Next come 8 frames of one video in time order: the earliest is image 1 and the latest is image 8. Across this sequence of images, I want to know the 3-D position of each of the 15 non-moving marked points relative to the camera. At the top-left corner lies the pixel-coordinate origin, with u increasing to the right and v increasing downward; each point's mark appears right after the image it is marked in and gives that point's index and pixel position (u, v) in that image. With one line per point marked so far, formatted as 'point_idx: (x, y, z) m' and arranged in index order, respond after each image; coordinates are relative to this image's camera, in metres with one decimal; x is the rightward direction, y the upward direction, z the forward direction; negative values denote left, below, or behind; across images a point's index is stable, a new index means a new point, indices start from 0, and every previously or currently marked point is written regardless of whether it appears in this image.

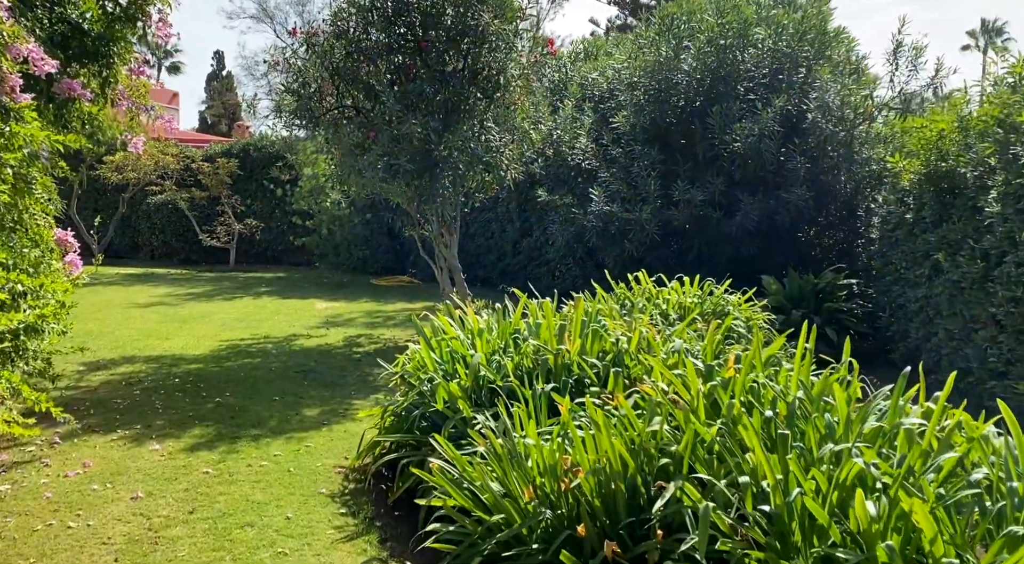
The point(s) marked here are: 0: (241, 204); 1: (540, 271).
0: (-5.0, +1.4, +14.8) m
1: (+0.3, +0.1, +10.6) m
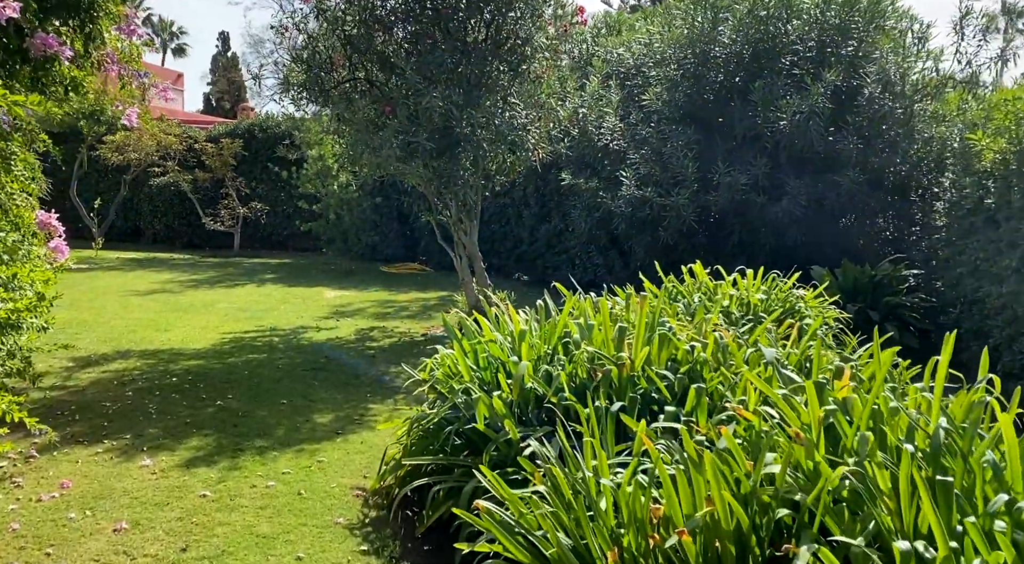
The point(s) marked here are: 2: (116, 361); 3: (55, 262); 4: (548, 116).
0: (-4.7, +1.7, +14.3) m
1: (+0.6, +0.3, +10.1) m
2: (-2.5, -0.5, +5.1) m
3: (-2.5, +0.1, +4.4) m
4: (+0.3, +1.4, +6.7) m
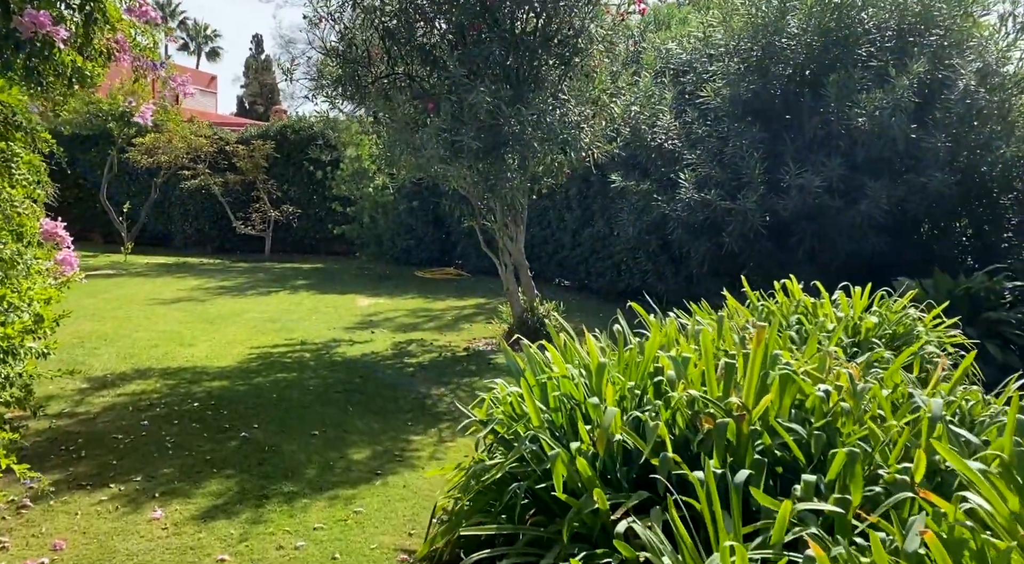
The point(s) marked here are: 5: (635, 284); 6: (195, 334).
0: (-4.0, +1.6, +13.9) m
1: (+1.1, +0.2, +9.5) m
2: (-2.2, -0.6, +4.7) m
3: (-2.2, 0.0, +3.9) m
4: (+0.7, +1.3, +6.2) m
5: (+1.4, 0.0, +8.9) m
6: (-2.6, -0.4, +6.6) m
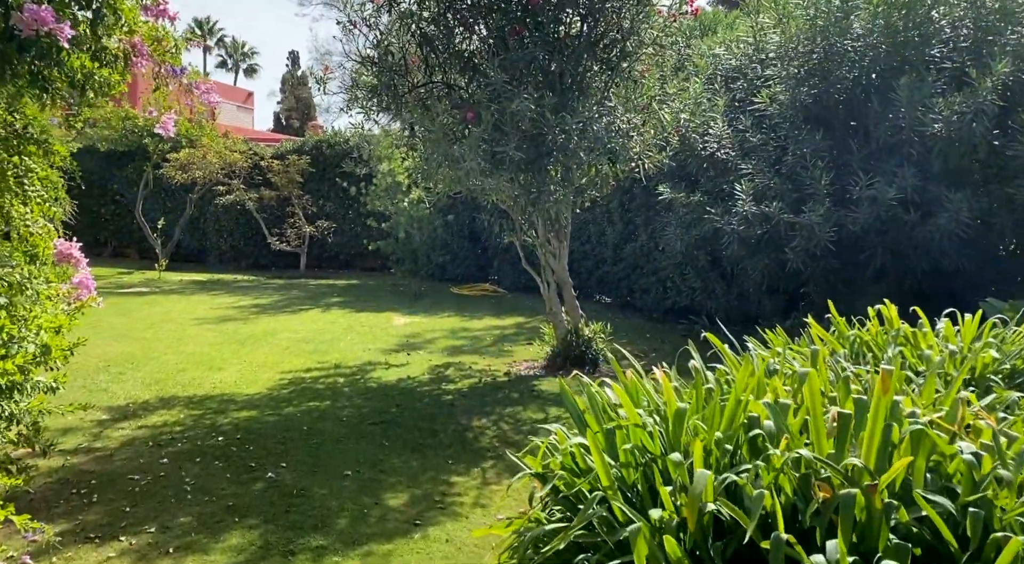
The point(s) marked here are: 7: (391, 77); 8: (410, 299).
0: (-3.4, +1.3, +13.7) m
1: (+1.5, 0.0, +9.1) m
2: (-1.9, -0.7, +4.4) m
3: (-2.0, -0.1, +3.6) m
4: (+1.0, +1.1, +5.8) m
5: (+1.8, -0.2, +8.5) m
6: (-2.2, -0.6, +6.3) m
7: (-0.8, +1.4, +5.5) m
8: (-1.3, -0.2, +10.3) m
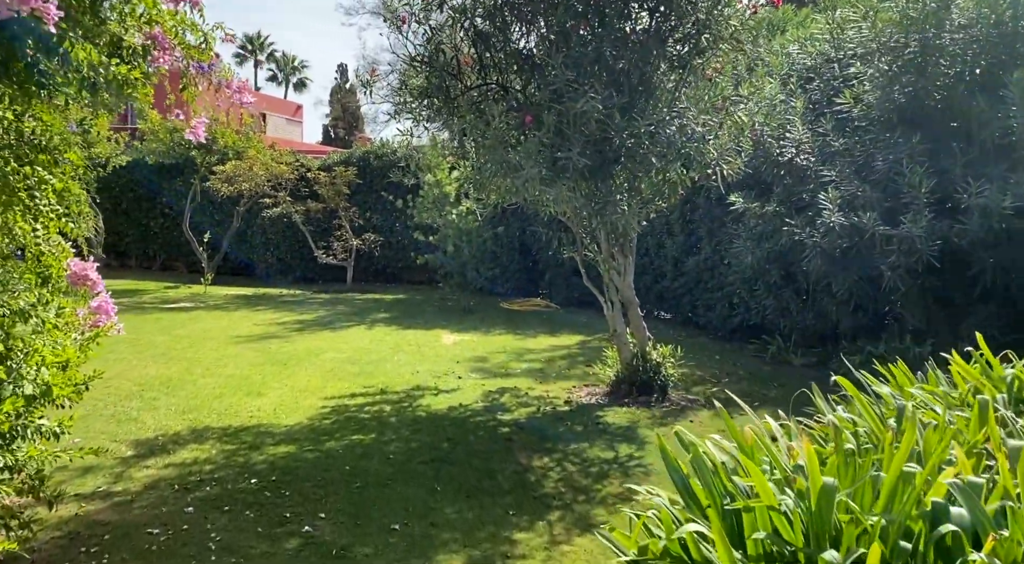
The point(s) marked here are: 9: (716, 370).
0: (-2.5, +1.1, +13.4) m
1: (+2.1, -0.2, +8.5) m
2: (-1.6, -0.8, +4.0) m
3: (-1.7, -0.2, +3.3) m
4: (+1.4, +1.0, +5.3) m
5: (+2.3, -0.4, +7.9) m
6: (-1.8, -0.7, +5.9) m
7: (-0.4, +1.3, +5.1) m
8: (-0.6, -0.4, +9.9) m
9: (+1.6, -0.7, +6.3) m
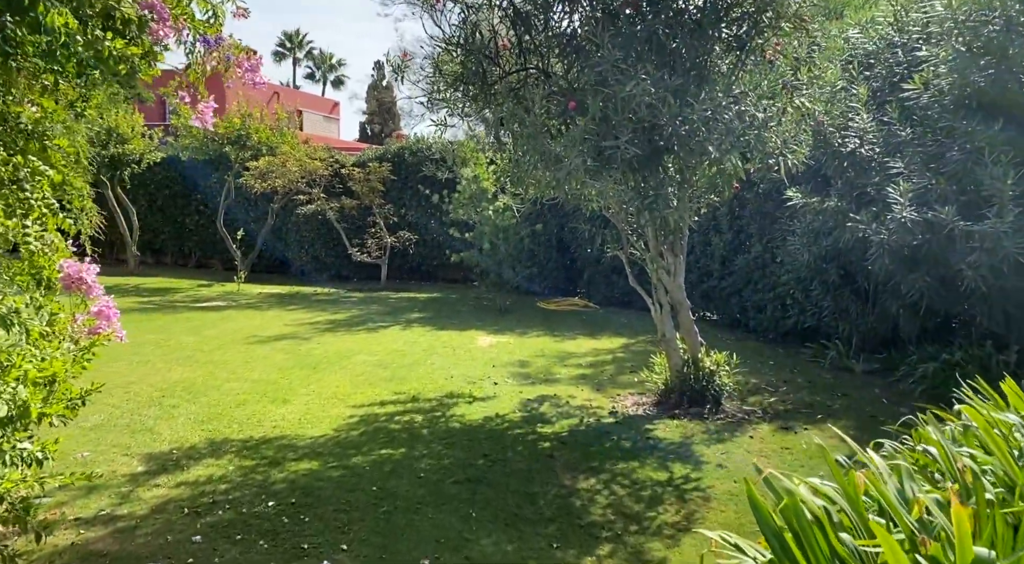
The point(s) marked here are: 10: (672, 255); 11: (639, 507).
0: (-1.9, +1.1, +13.1) m
1: (+2.5, -0.2, +8.0) m
2: (-1.4, -0.8, +3.7) m
3: (-1.5, -0.2, +3.0) m
4: (+1.7, +1.0, +4.8) m
5: (+2.7, -0.4, +7.4) m
6: (-1.5, -0.7, +5.6) m
7: (-0.2, +1.3, +4.7) m
8: (-0.2, -0.4, +9.5) m
9: (+1.9, -0.7, +5.9) m
10: (+1.0, +0.2, +5.0) m
11: (+0.5, -0.9, +3.3) m
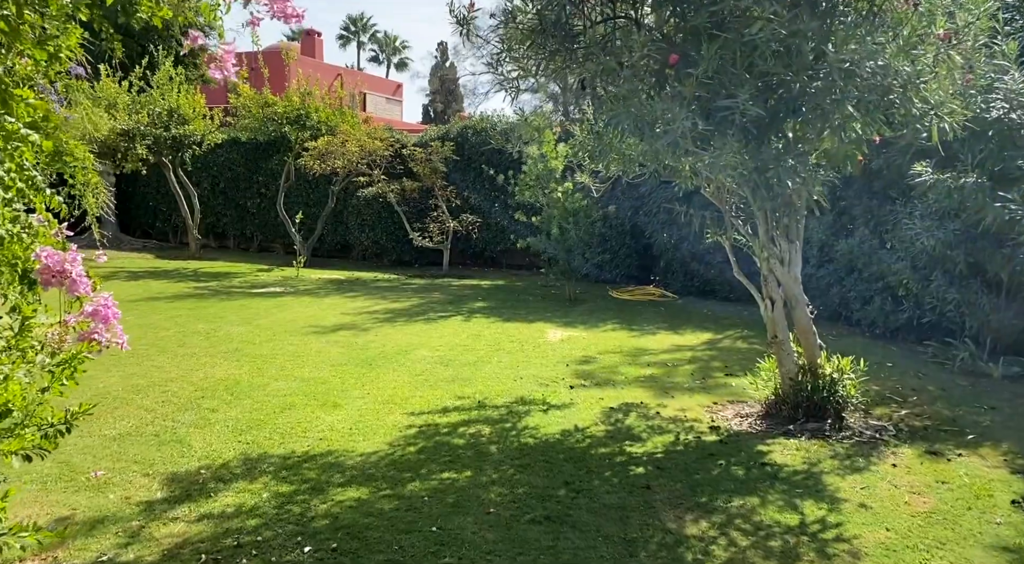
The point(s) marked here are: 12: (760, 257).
0: (-0.9, +1.3, +12.5) m
1: (+3.2, -0.1, +7.1) m
2: (-1.1, -0.8, +3.1) m
3: (-1.2, -0.2, +2.4) m
4: (+2.1, +1.0, +4.0) m
5: (+3.3, -0.3, +6.5) m
6: (-1.0, -0.6, +5.0) m
7: (+0.2, +1.3, +4.0) m
8: (+0.6, -0.2, +8.8) m
9: (+2.4, -0.6, +5.0) m
10: (+1.4, +0.2, +4.2) m
11: (+0.8, -0.9, +2.6) m
12: (+1.3, +0.1, +4.3) m
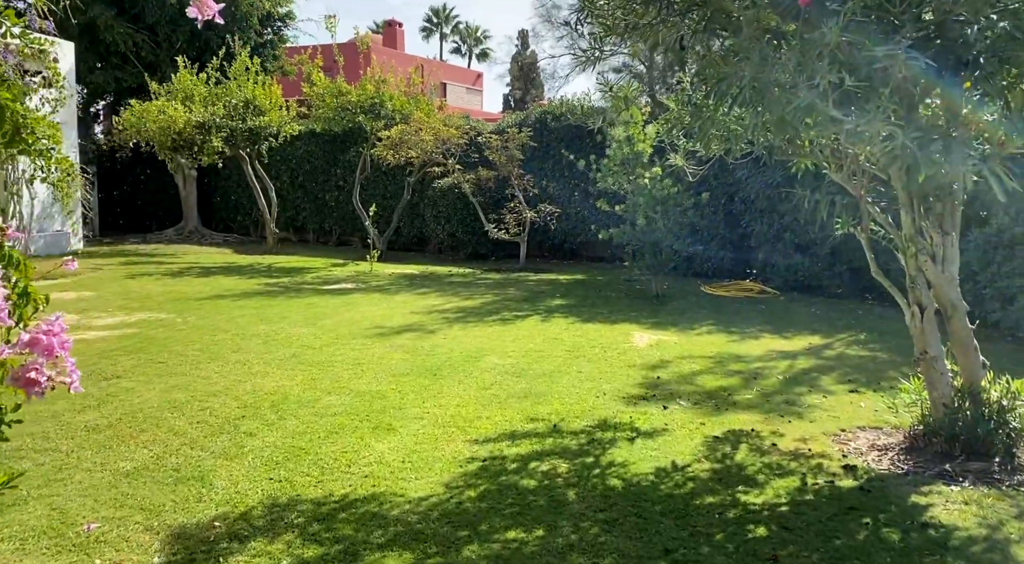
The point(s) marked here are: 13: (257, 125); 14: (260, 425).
0: (+0.3, +1.4, +11.8) m
1: (+3.8, 0.0, +6.1) m
2: (-0.8, -0.8, +2.5) m
3: (-1.1, -0.2, +1.8) m
4: (+2.4, +1.0, +3.0) m
5: (+3.9, -0.3, +5.4) m
6: (-0.6, -0.7, +4.4) m
7: (+0.5, +1.3, +3.2) m
8: (+1.4, -0.2, +8.0) m
9: (+2.8, -0.6, +4.1) m
10: (+1.8, +0.2, +3.4) m
11: (+1.0, -0.9, +1.8) m
12: (+1.7, +0.1, +3.4) m
13: (-4.0, +2.4, +12.4) m
14: (-1.2, -0.7, +3.9) m
